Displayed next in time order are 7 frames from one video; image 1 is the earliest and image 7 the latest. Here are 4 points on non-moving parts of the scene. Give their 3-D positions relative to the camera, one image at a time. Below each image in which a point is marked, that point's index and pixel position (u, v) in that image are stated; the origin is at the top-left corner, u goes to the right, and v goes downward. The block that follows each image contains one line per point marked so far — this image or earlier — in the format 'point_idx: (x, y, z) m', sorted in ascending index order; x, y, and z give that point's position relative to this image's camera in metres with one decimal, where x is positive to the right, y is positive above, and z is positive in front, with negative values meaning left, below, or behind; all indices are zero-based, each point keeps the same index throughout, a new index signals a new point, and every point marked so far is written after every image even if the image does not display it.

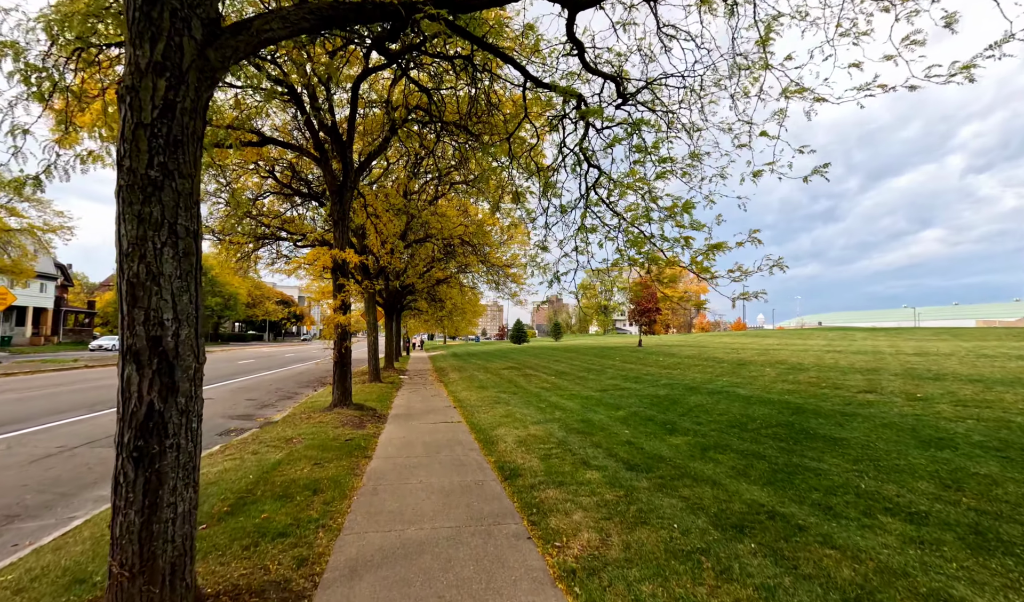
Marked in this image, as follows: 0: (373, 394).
0: (-4.2, -2.9, +13.8) m
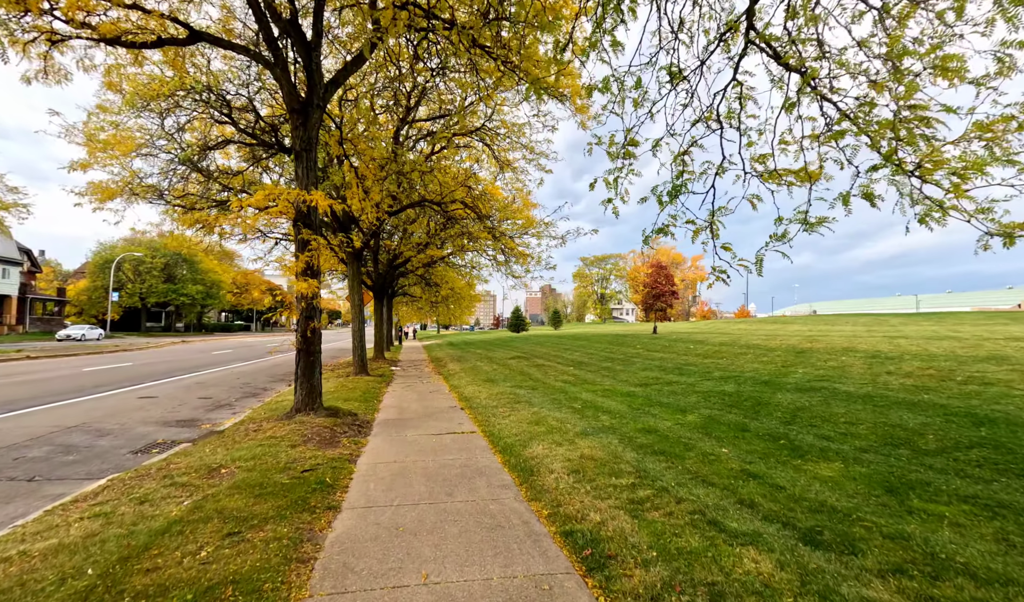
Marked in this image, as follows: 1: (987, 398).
0: (-3.8, -2.3, +11.4) m
1: (+6.6, -1.3, +5.8) m
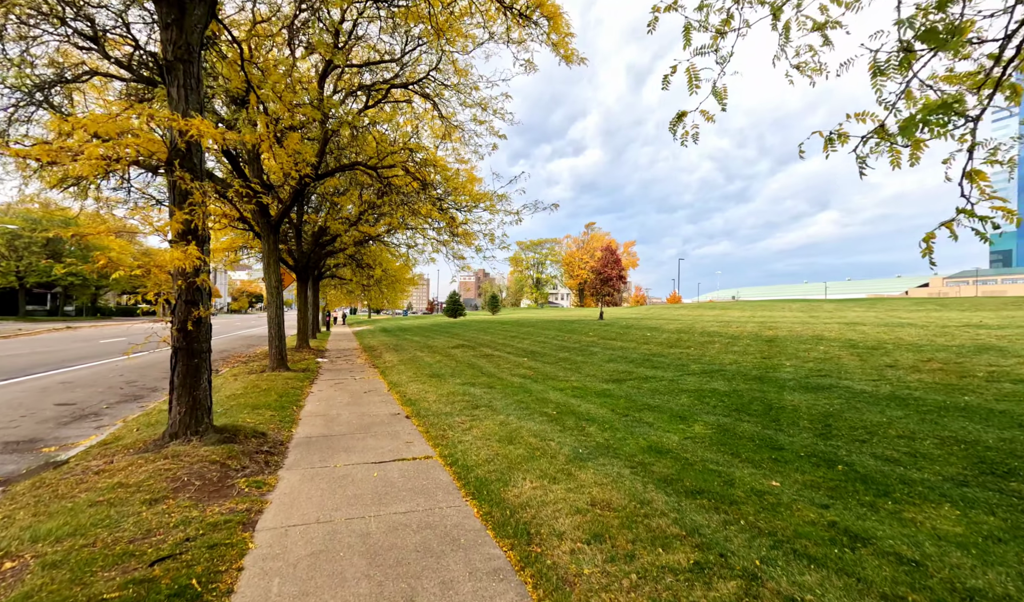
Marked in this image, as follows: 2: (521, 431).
0: (-4.8, -1.9, +9.3) m
1: (+6.3, -1.2, +5.2) m
2: (+0.1, -2.0, +6.9) m
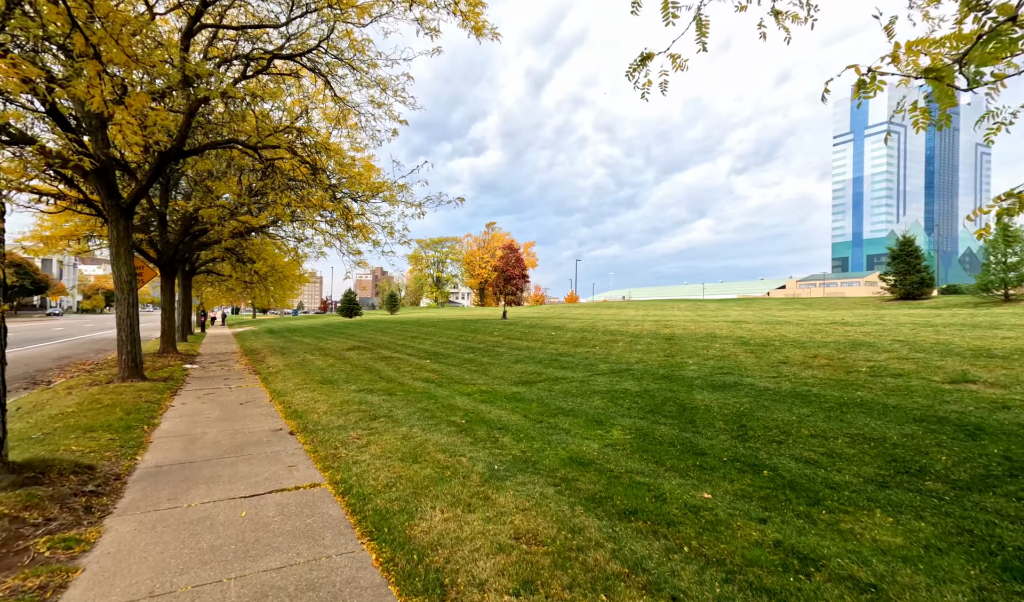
0: (-6.5, -1.9, +7.5) m
1: (+5.3, -1.2, +5.8) m
2: (-1.1, -2.0, +6.1) m
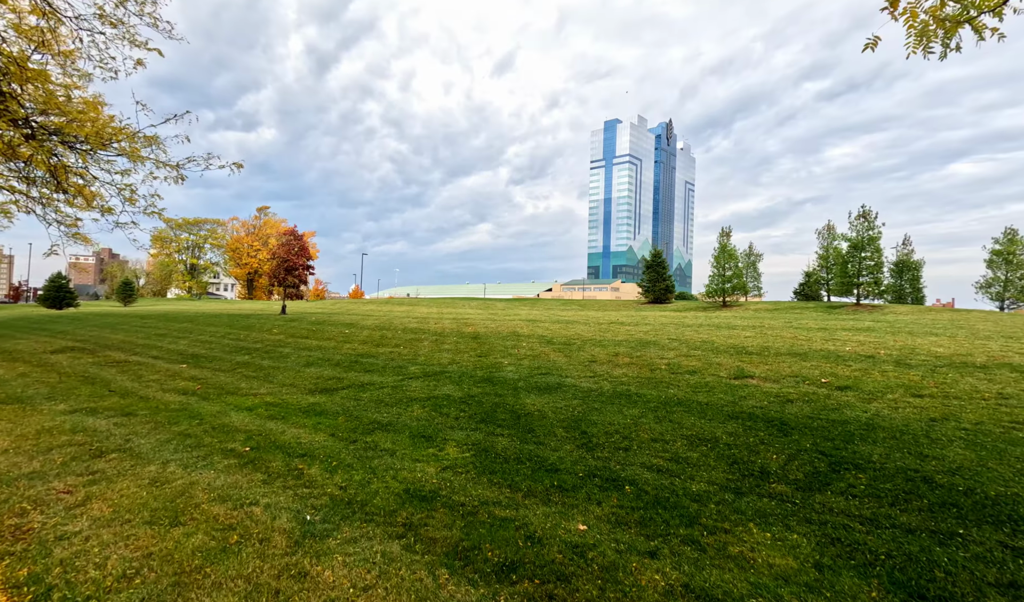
0: (-8.4, -1.6, +3.3) m
1: (+3.0, -1.3, +6.7) m
2: (-3.0, -1.9, +4.3) m
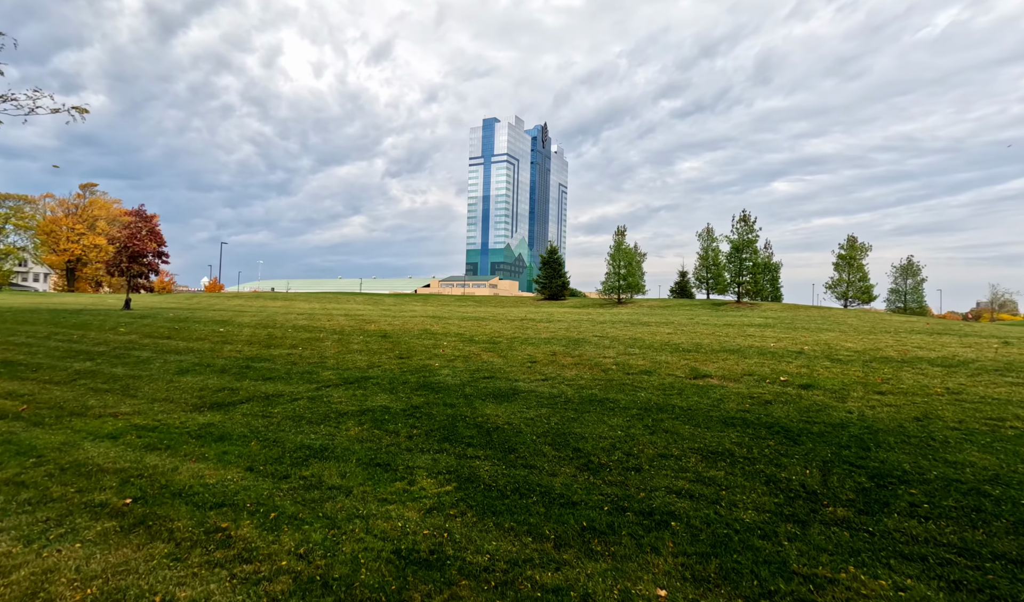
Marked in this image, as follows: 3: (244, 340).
0: (-7.8, -1.6, +0.6) m
1: (+2.5, -1.3, +6.5) m
2: (-2.8, -1.9, +2.8) m
3: (-7.0, -1.0, +12.0) m
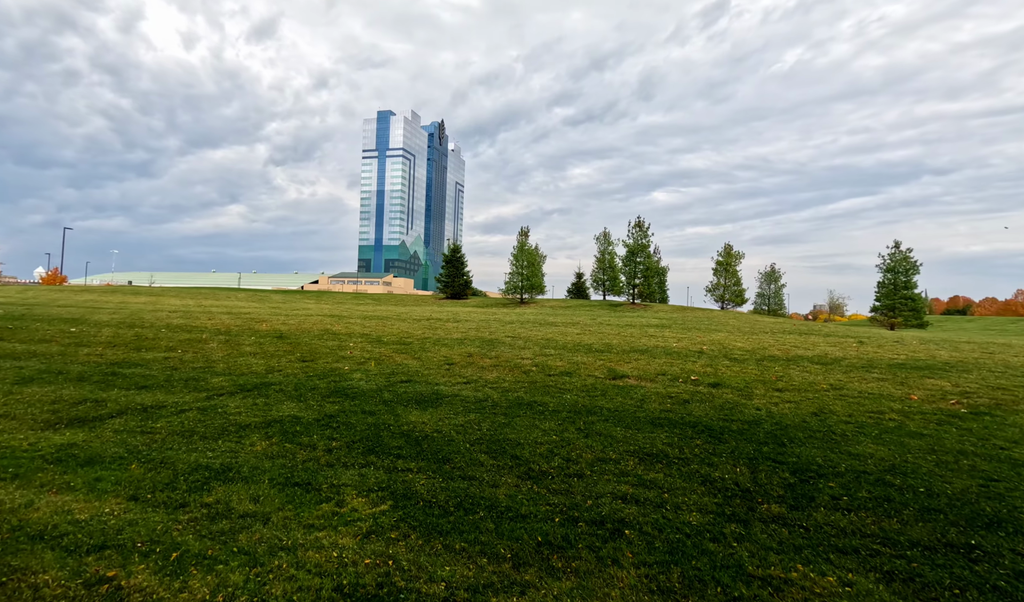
0: (-7.4, -1.5, -1.2) m
1: (+1.5, -1.3, +6.7) m
2: (-2.9, -1.9, +2.0) m
3: (-8.9, -0.9, +10.2) m
